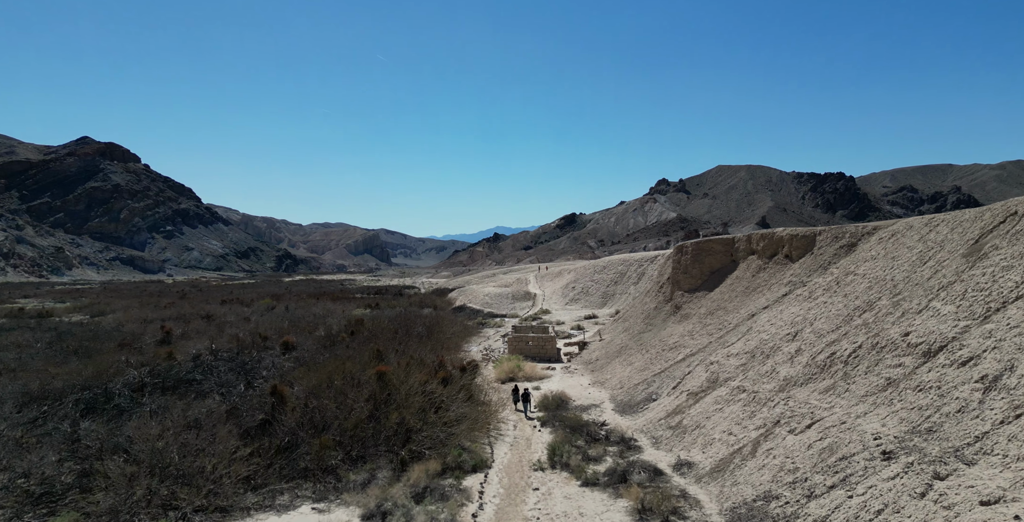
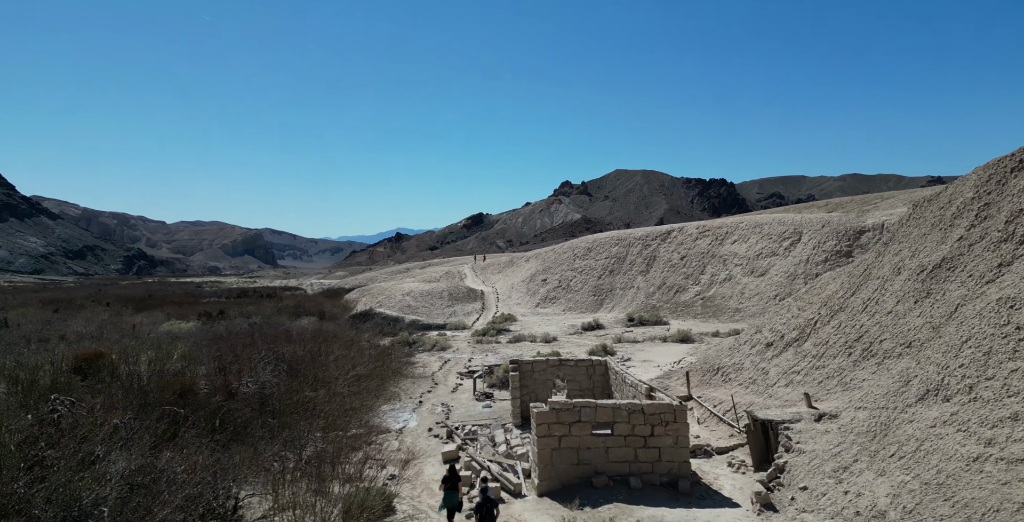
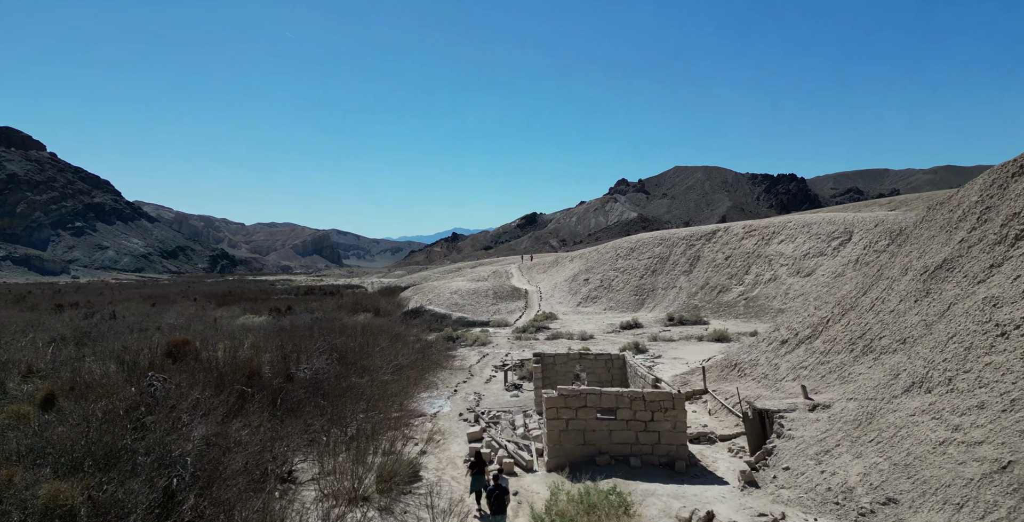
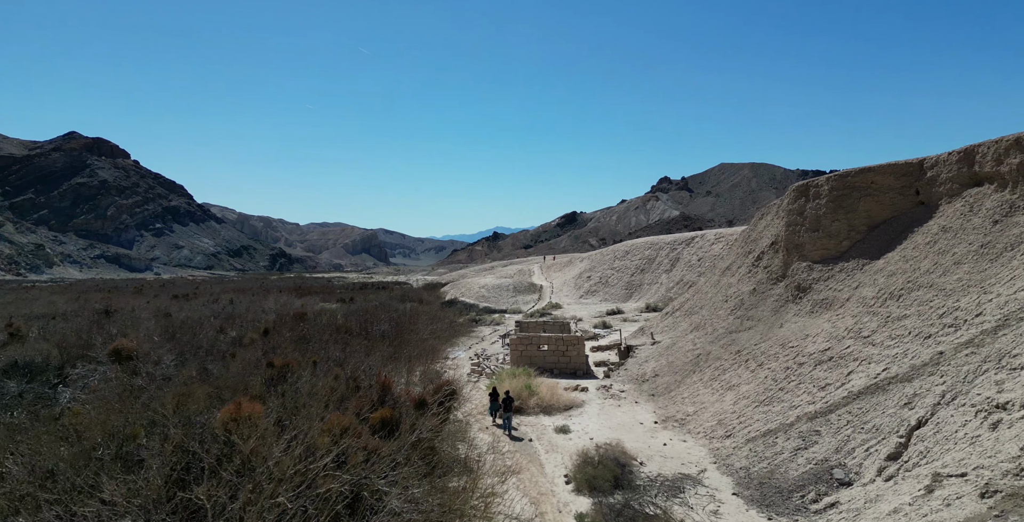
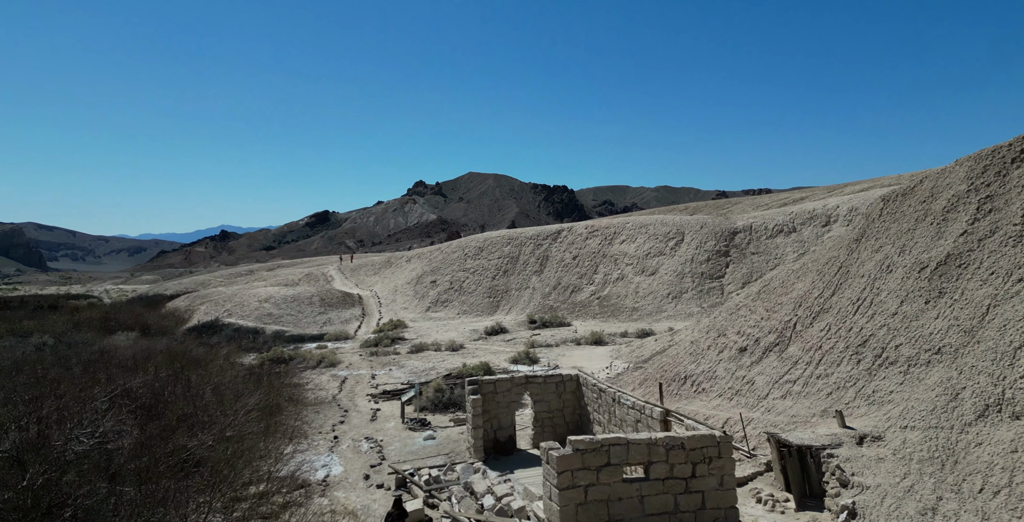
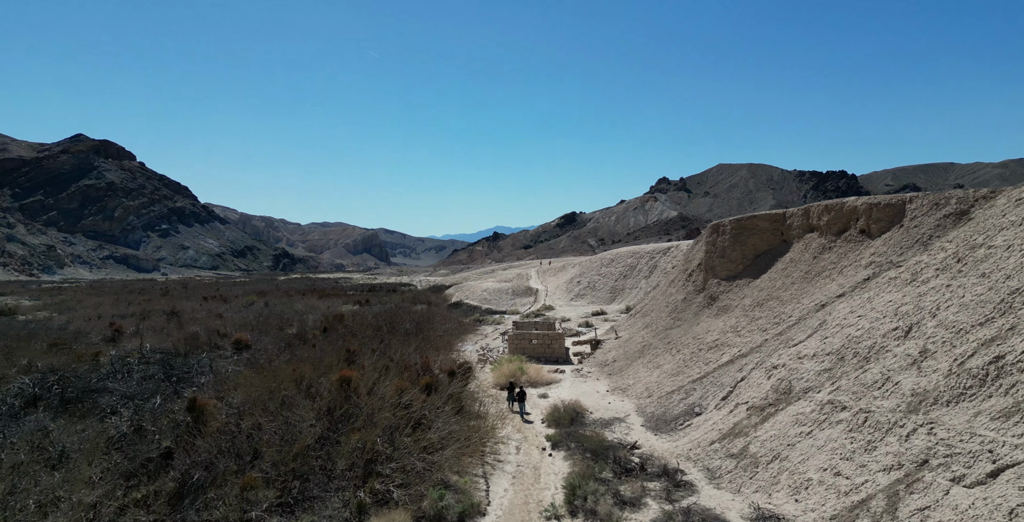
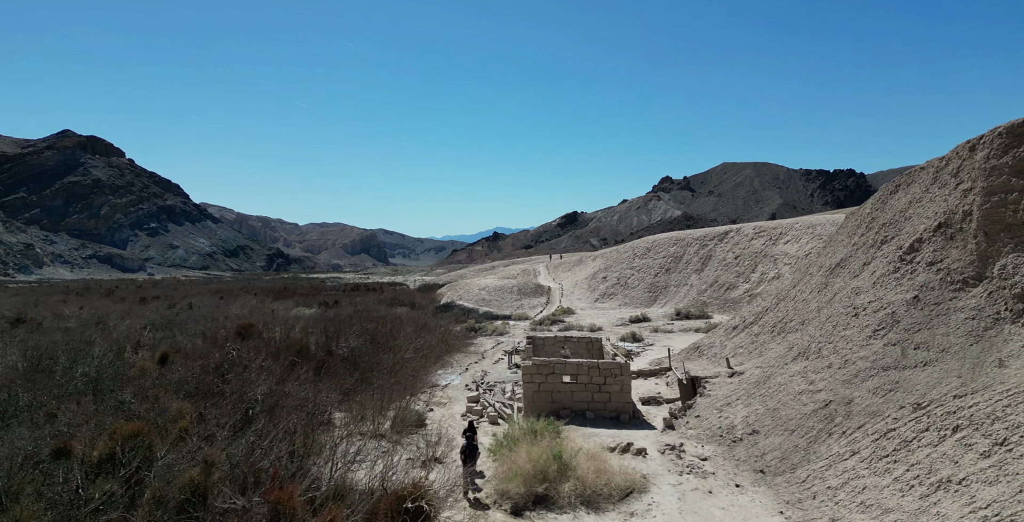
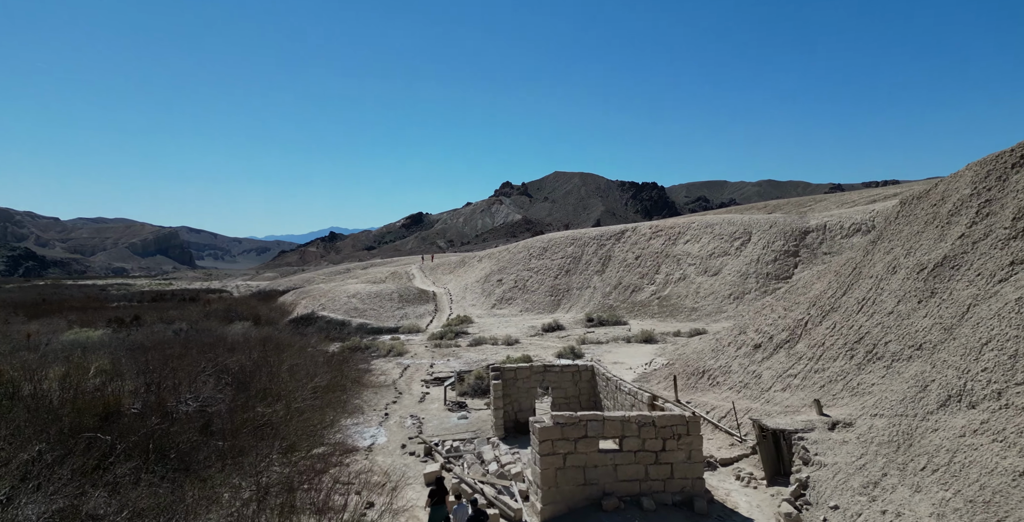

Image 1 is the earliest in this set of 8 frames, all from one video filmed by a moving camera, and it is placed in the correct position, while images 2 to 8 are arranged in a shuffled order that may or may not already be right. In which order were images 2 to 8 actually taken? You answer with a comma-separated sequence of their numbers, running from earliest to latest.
6, 4, 7, 3, 2, 8, 5
